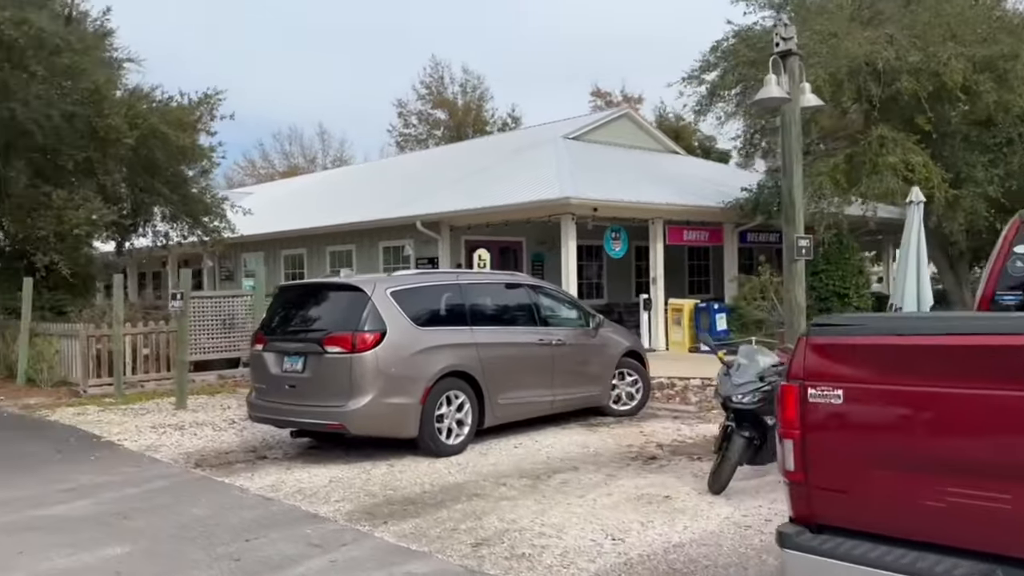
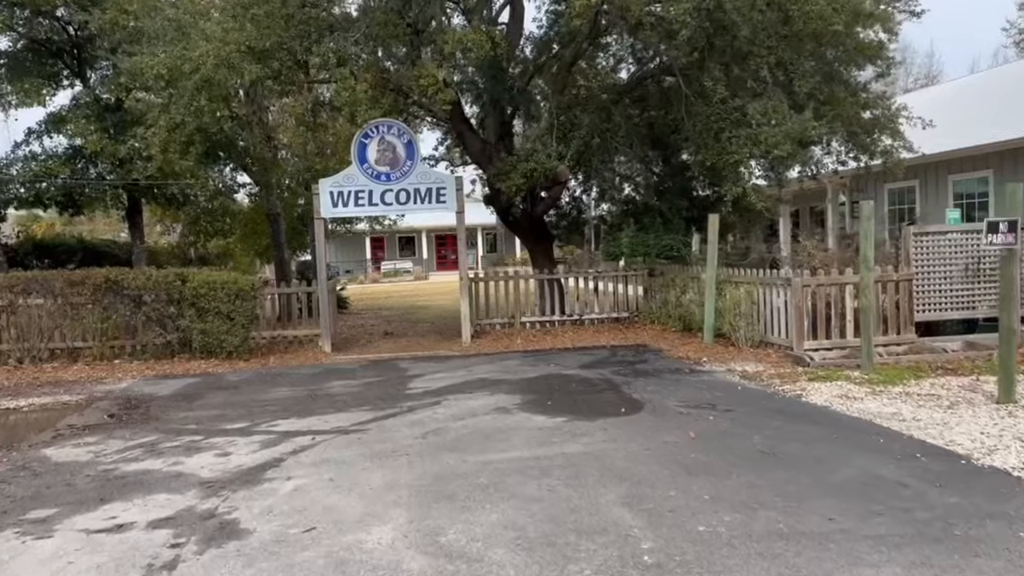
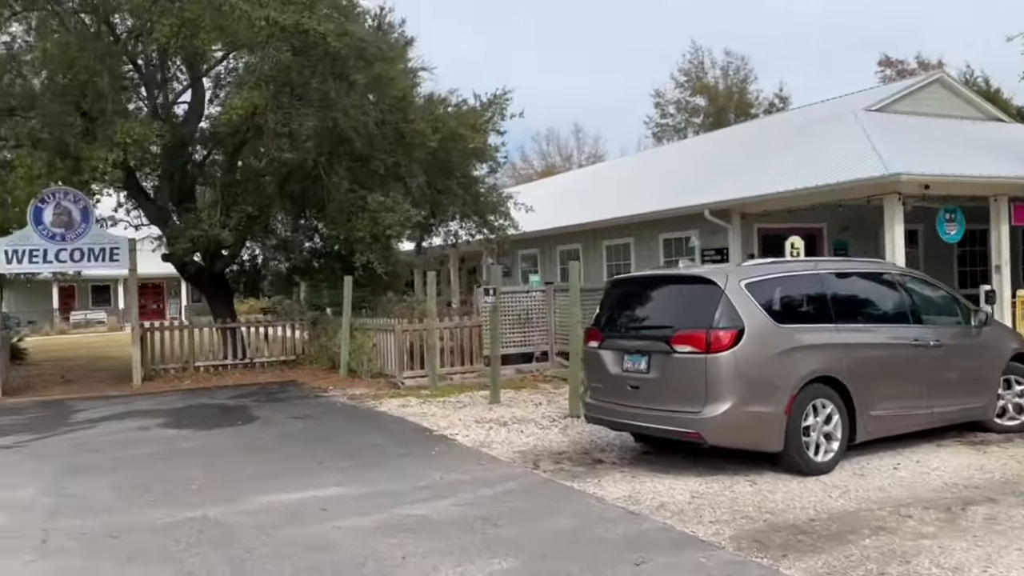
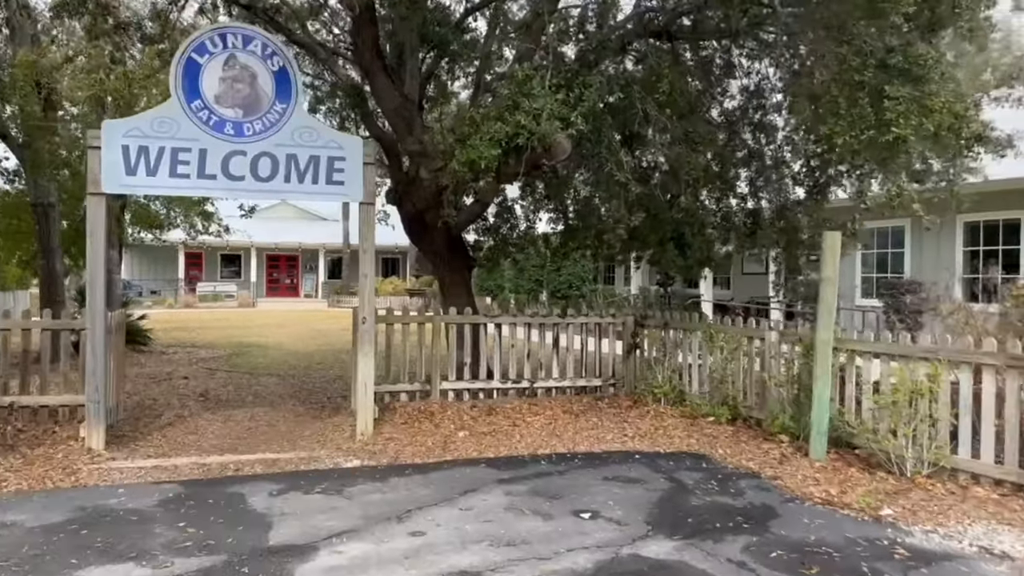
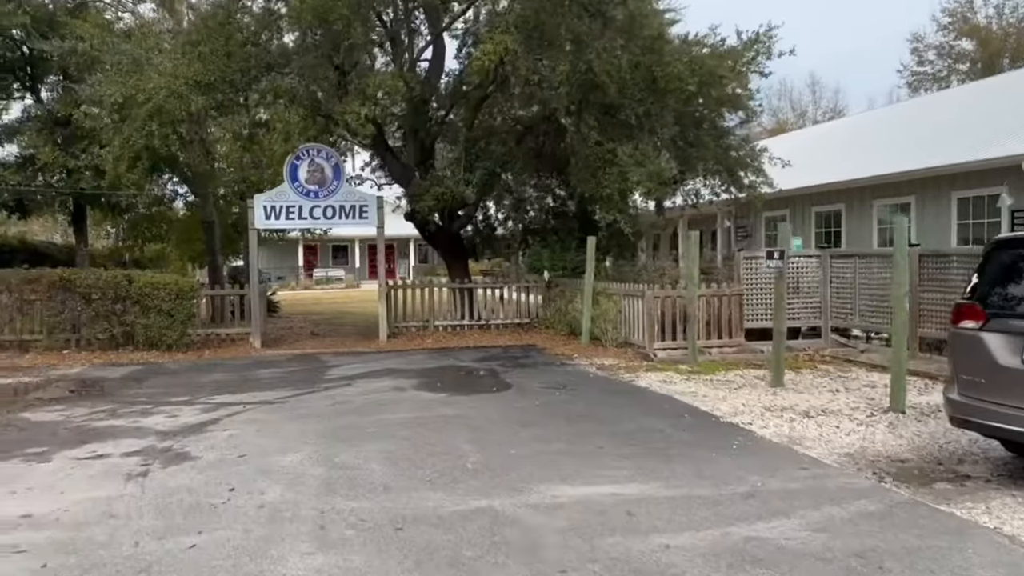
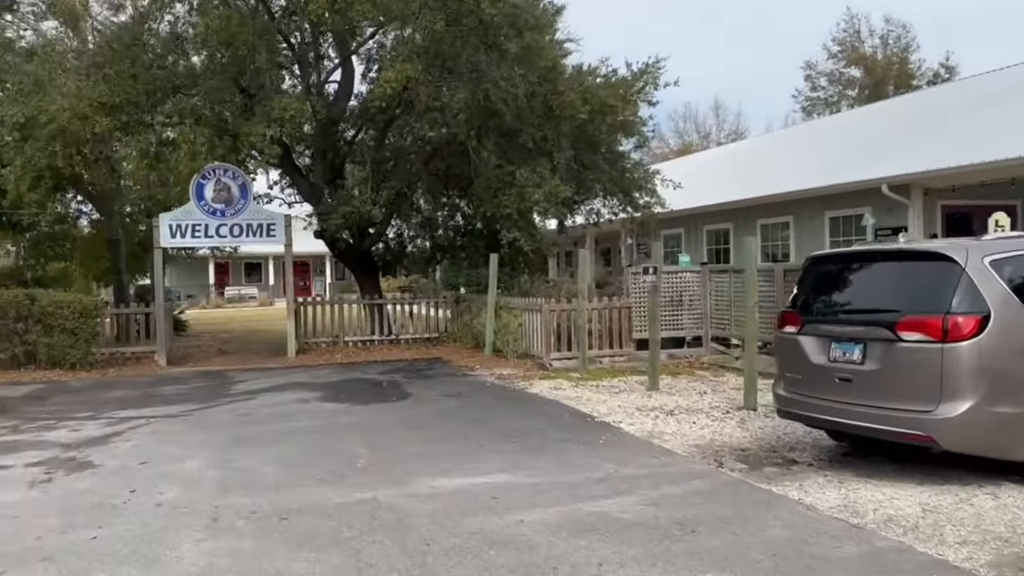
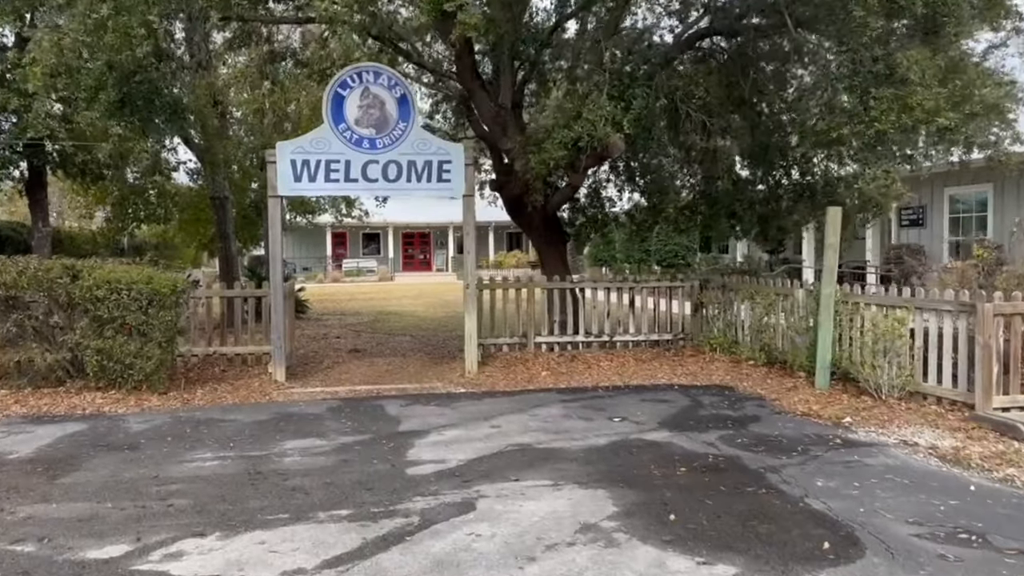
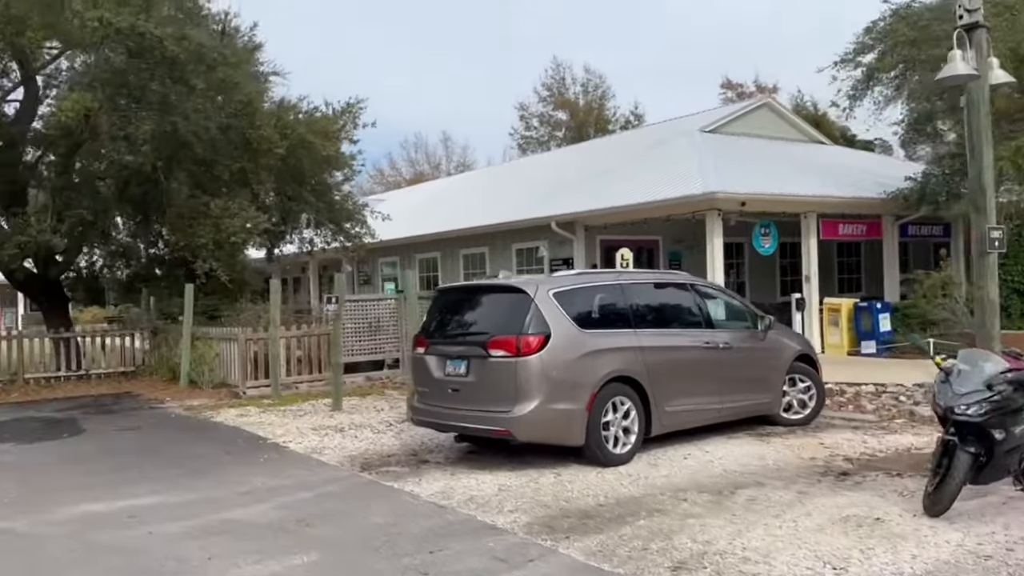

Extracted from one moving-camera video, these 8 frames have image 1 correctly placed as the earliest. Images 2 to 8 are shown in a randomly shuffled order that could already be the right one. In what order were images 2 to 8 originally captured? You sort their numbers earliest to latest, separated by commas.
8, 3, 6, 5, 2, 7, 4
